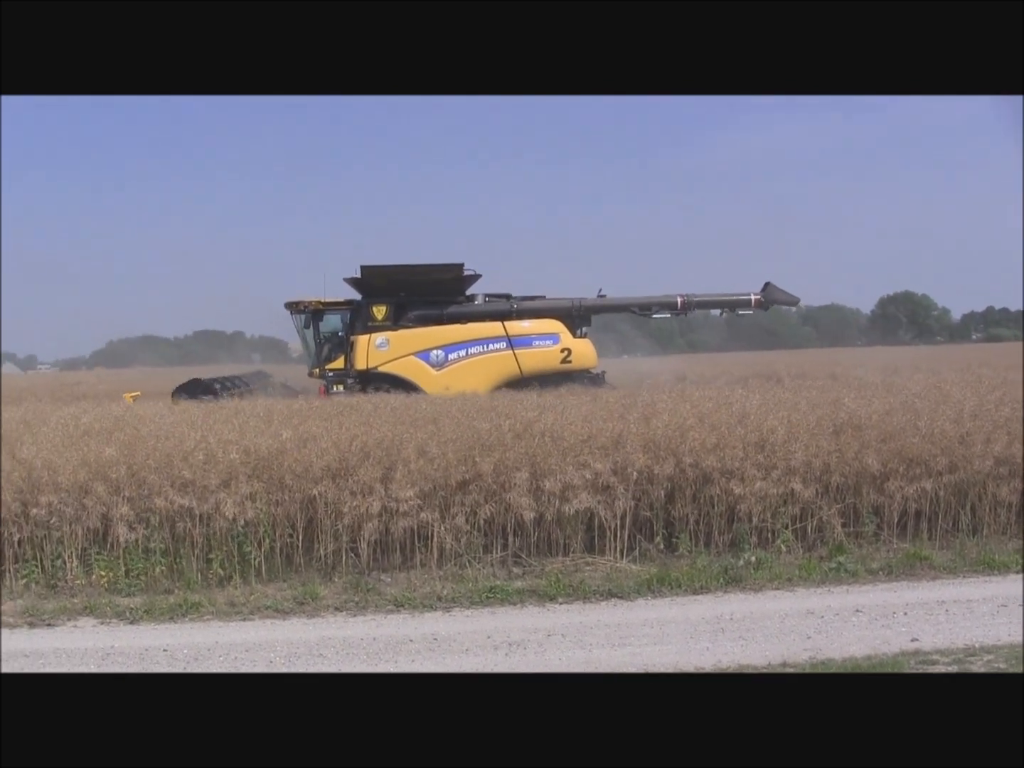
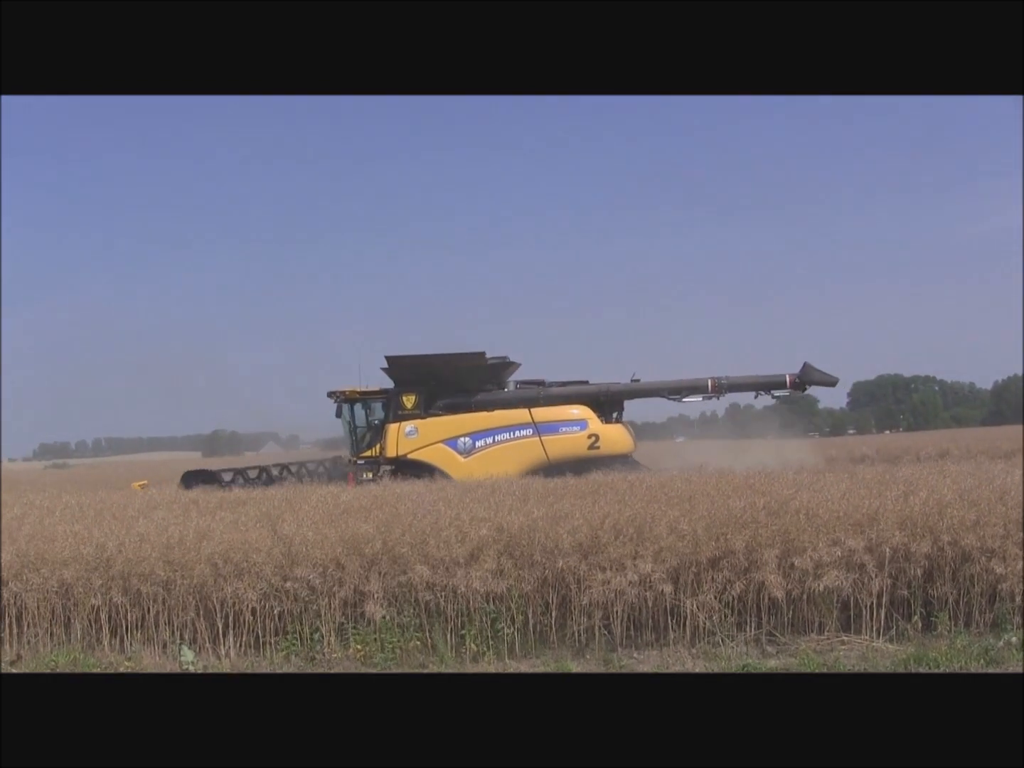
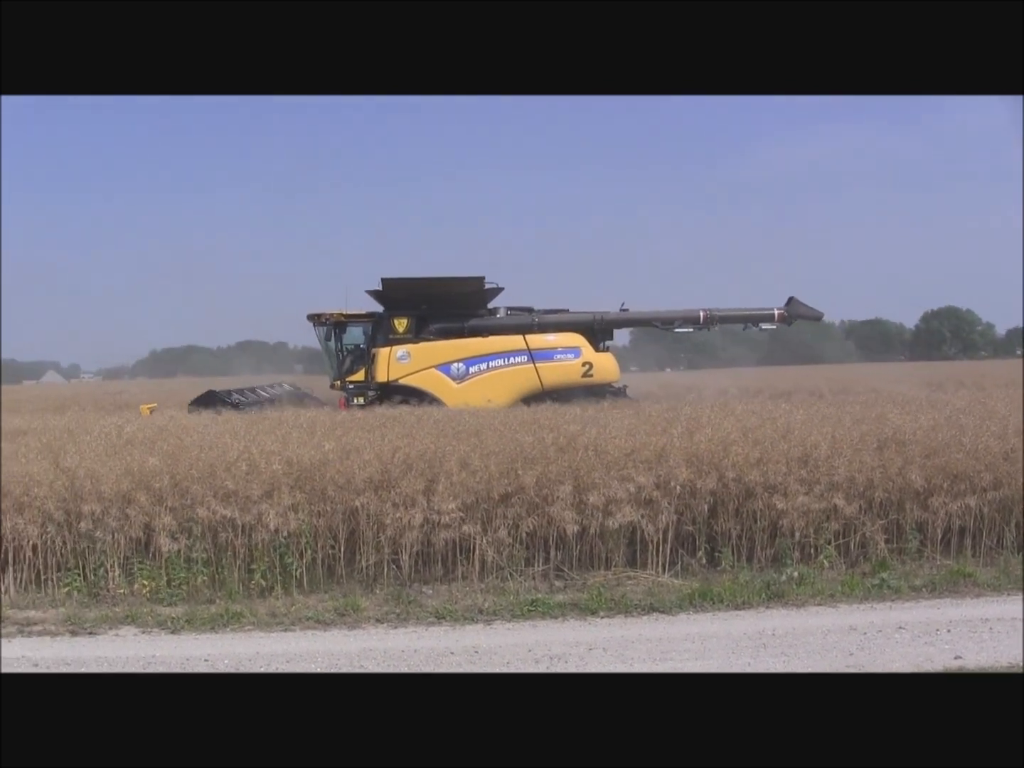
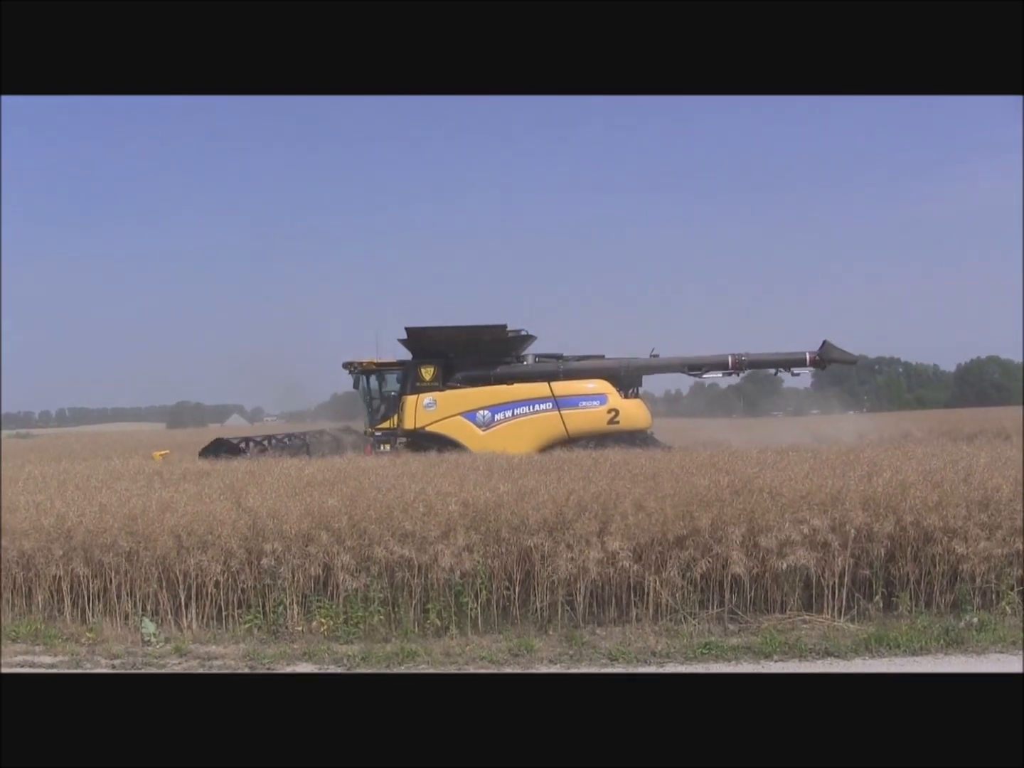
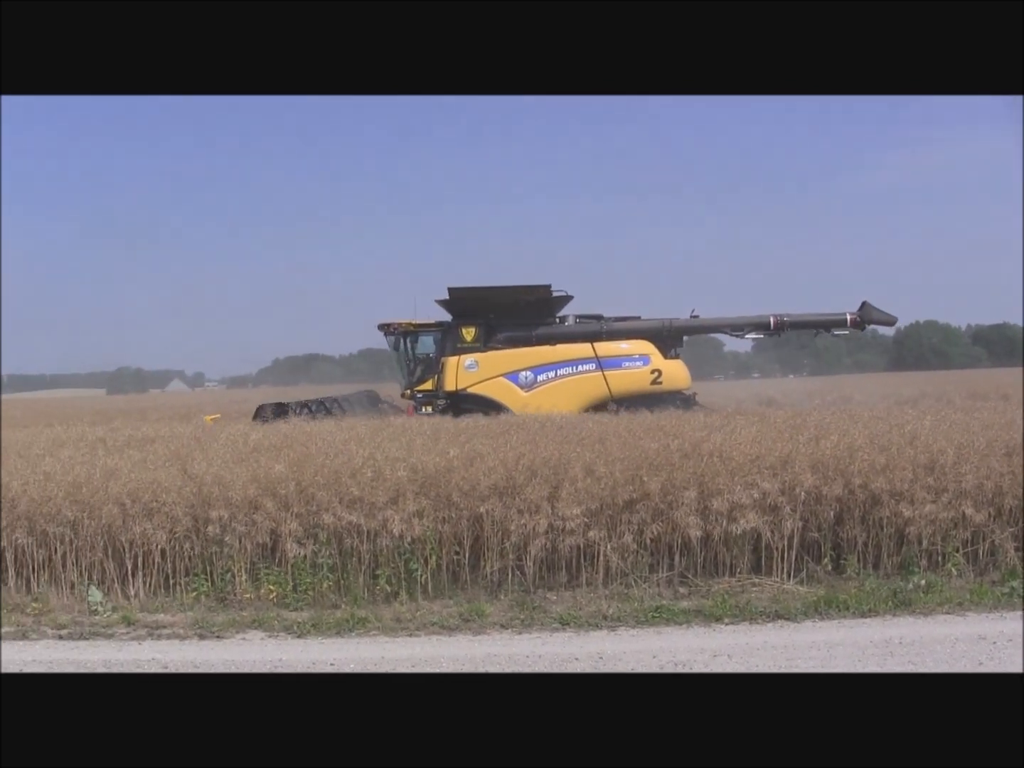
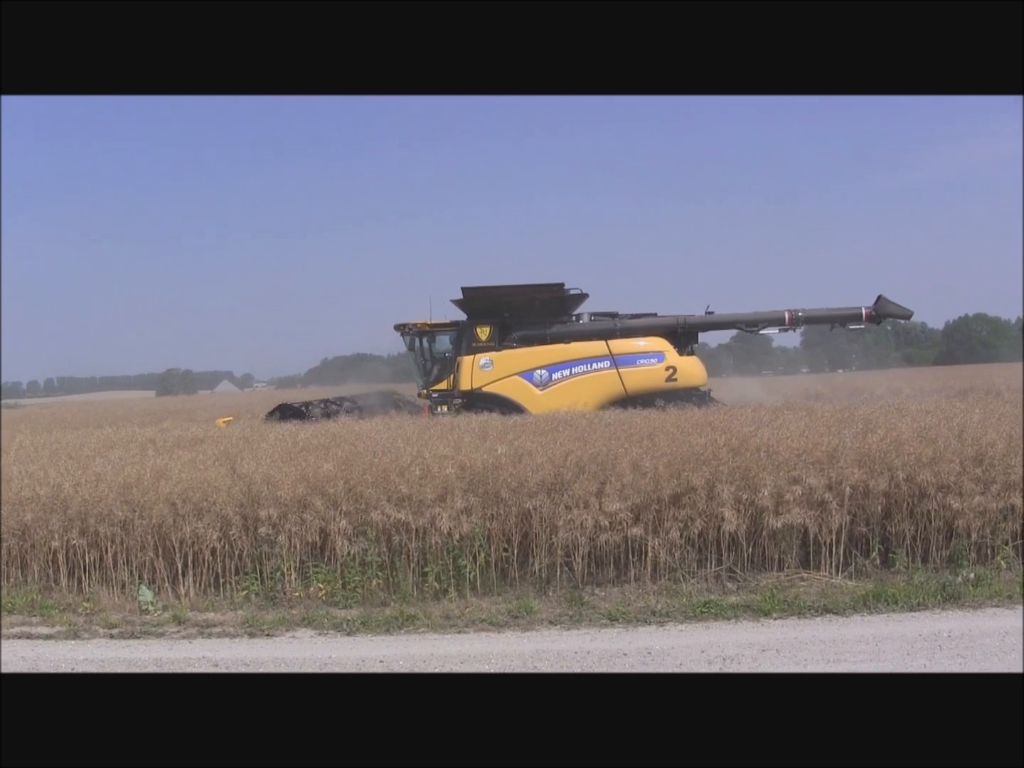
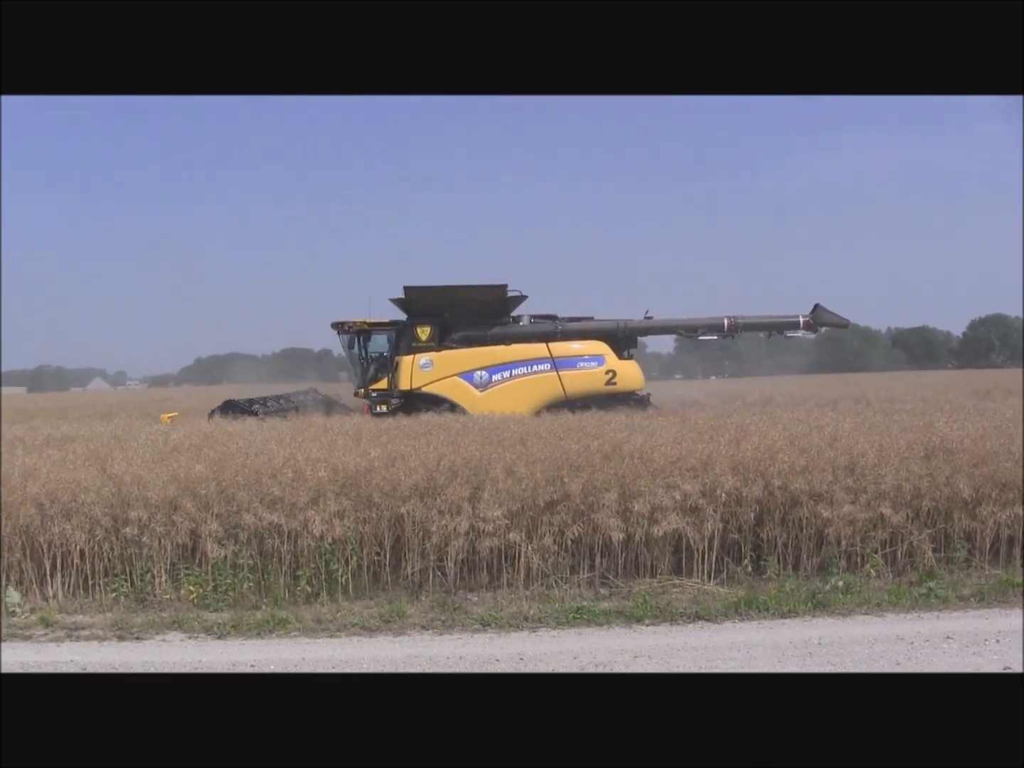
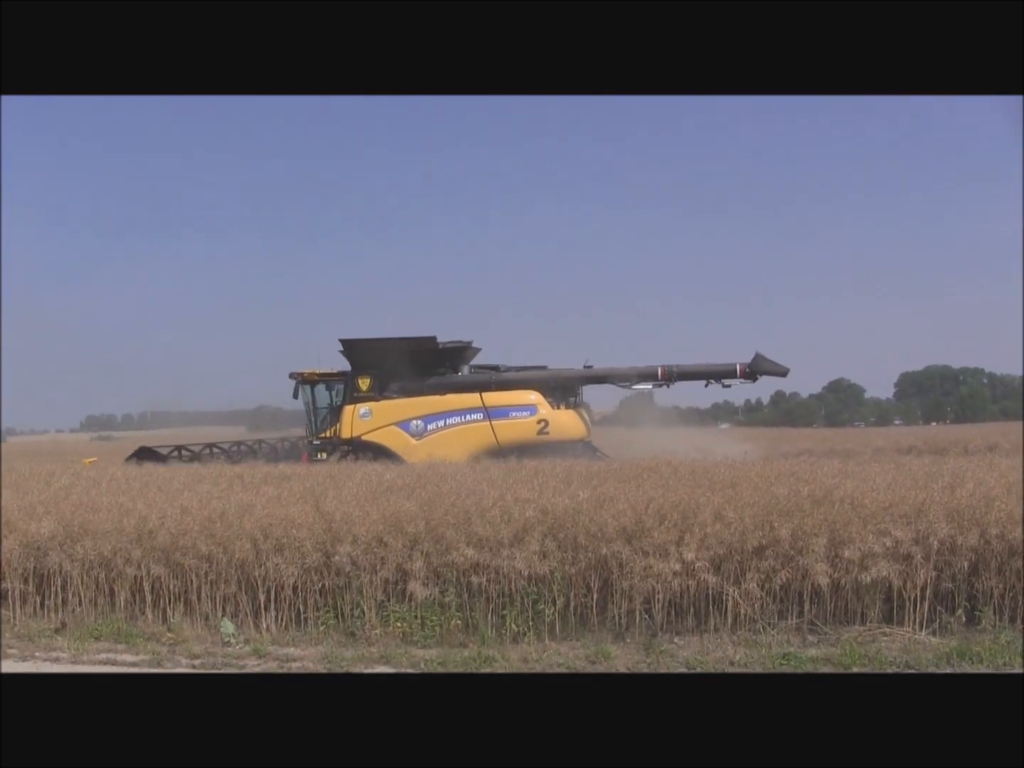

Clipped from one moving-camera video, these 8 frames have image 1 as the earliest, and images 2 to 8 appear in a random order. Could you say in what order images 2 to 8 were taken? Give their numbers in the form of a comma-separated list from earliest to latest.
3, 7, 5, 6, 4, 2, 8
